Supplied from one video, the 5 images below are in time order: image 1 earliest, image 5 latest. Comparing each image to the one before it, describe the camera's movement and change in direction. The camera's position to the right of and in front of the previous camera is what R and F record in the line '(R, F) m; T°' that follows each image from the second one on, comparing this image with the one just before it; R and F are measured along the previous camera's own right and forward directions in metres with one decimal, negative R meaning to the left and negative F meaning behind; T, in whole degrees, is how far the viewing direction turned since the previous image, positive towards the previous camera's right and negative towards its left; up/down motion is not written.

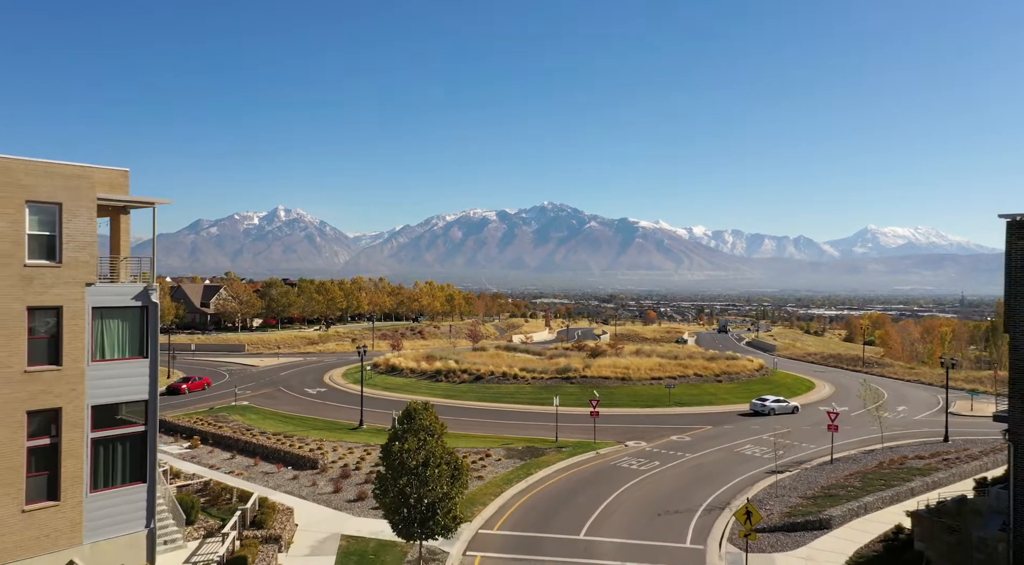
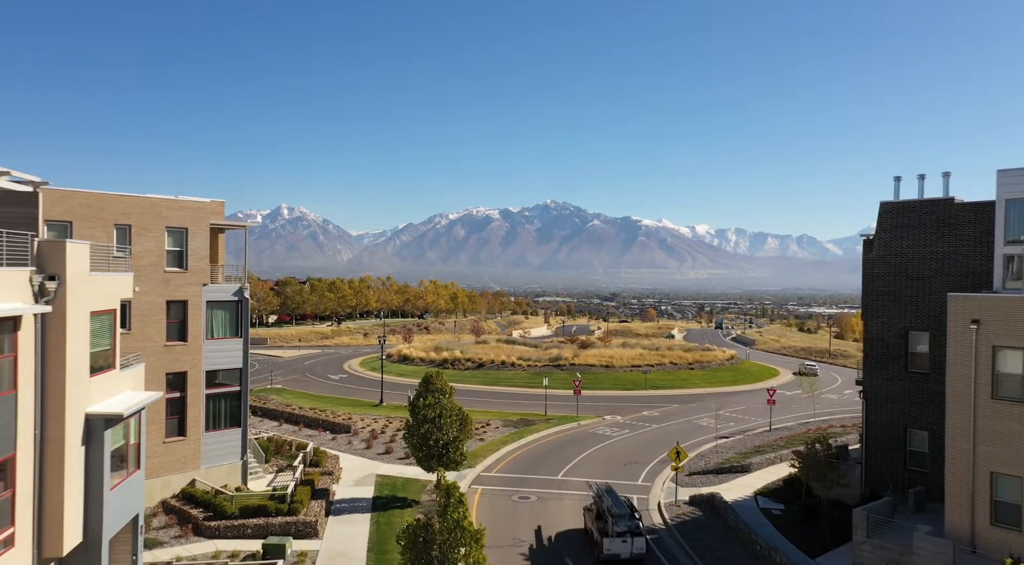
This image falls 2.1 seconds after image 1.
(+0.4, -7.9) m; 0°
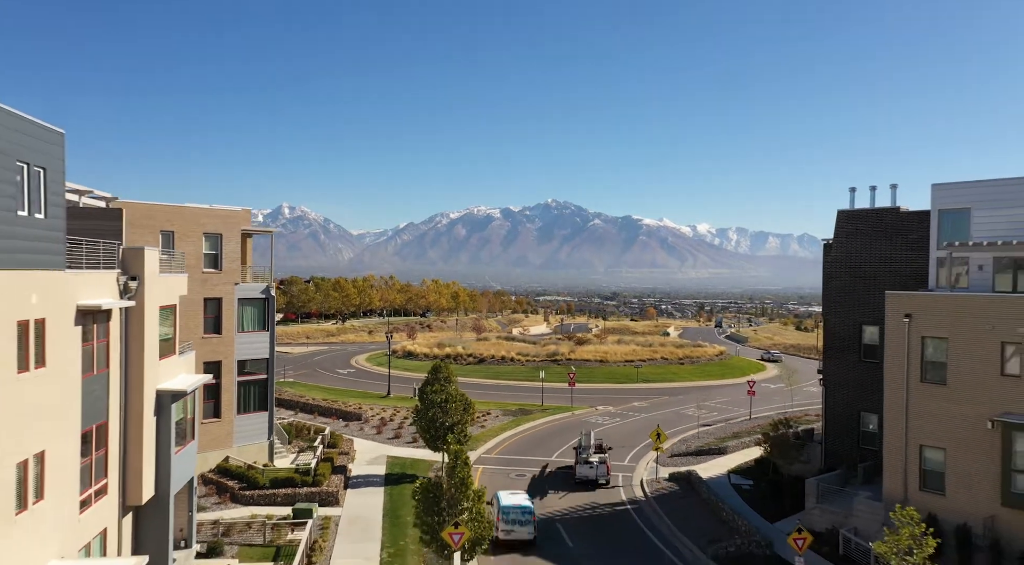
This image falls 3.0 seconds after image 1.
(+0.1, -3.4) m; 0°
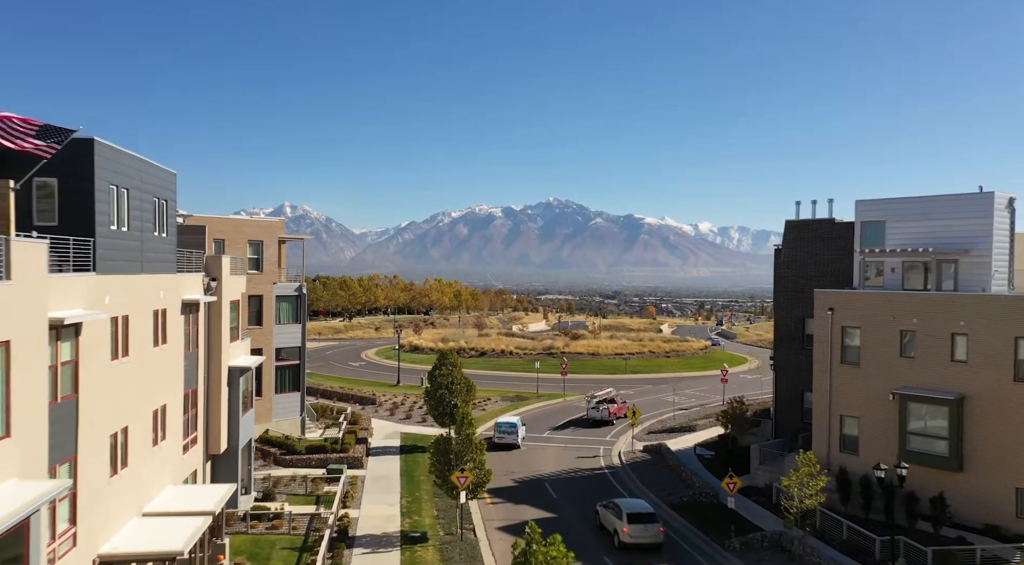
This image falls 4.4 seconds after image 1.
(+0.3, -5.4) m; 0°
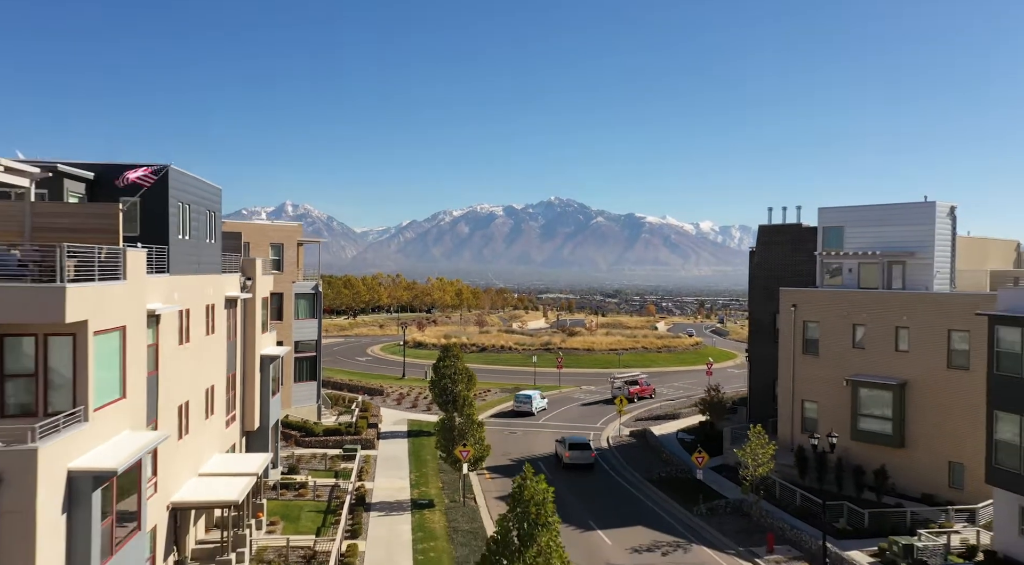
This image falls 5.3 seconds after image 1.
(+0.2, -3.6) m; 0°
